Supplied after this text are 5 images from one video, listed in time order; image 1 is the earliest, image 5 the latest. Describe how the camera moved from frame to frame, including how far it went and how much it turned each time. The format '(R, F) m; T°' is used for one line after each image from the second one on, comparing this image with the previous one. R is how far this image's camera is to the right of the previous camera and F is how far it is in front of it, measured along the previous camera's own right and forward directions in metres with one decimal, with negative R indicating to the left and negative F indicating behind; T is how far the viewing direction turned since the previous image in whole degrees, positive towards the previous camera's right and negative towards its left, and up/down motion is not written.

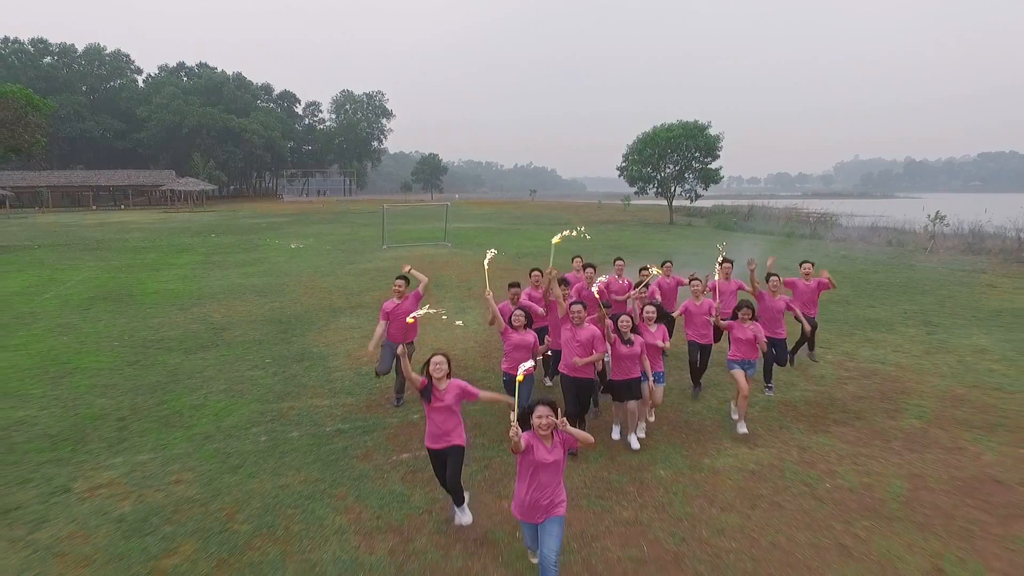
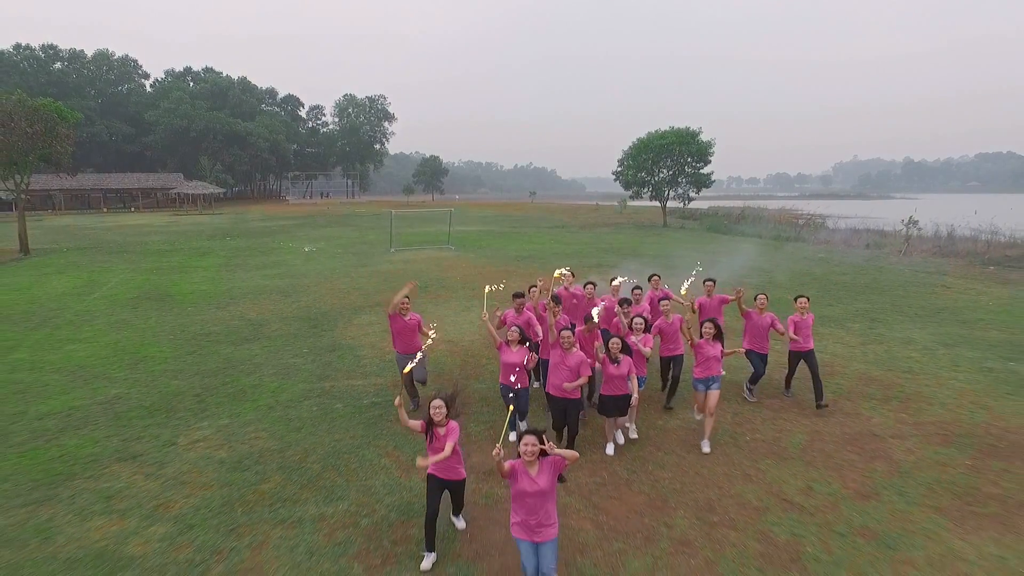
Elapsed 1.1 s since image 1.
(0.0, -1.5) m; 0°
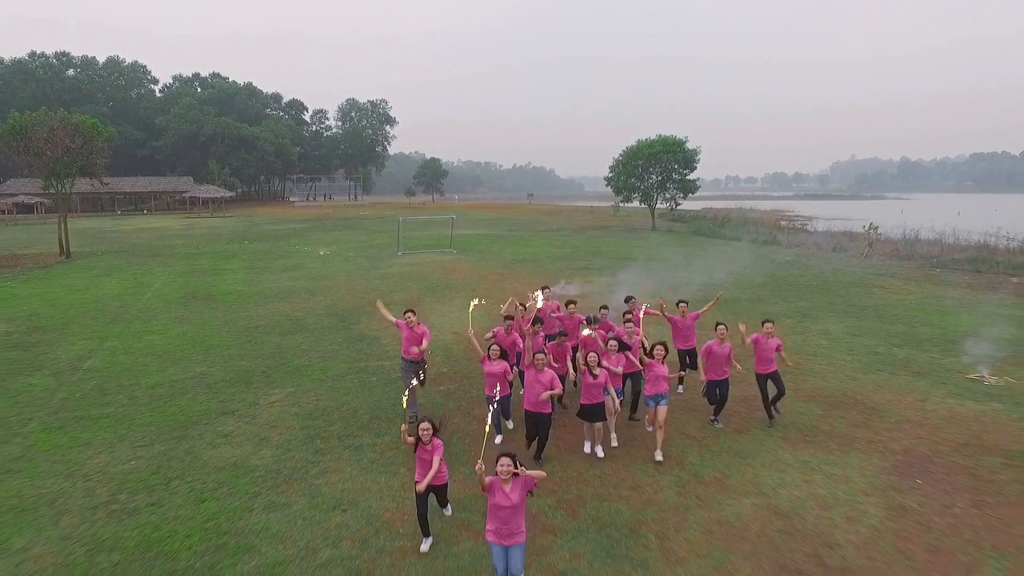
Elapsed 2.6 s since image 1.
(+0.1, -2.3) m; 0°
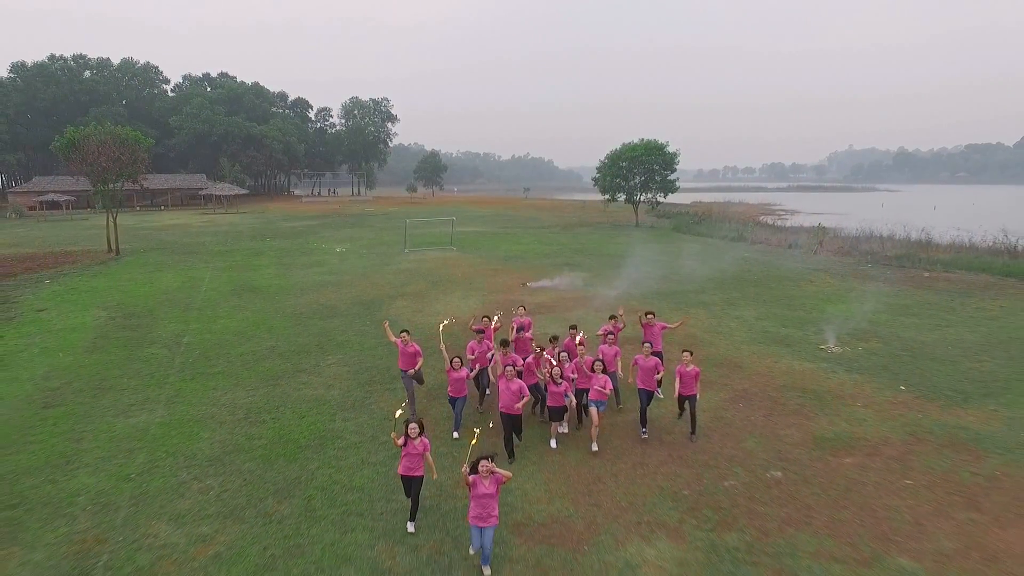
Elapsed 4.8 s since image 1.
(+0.3, -3.7) m; 0°
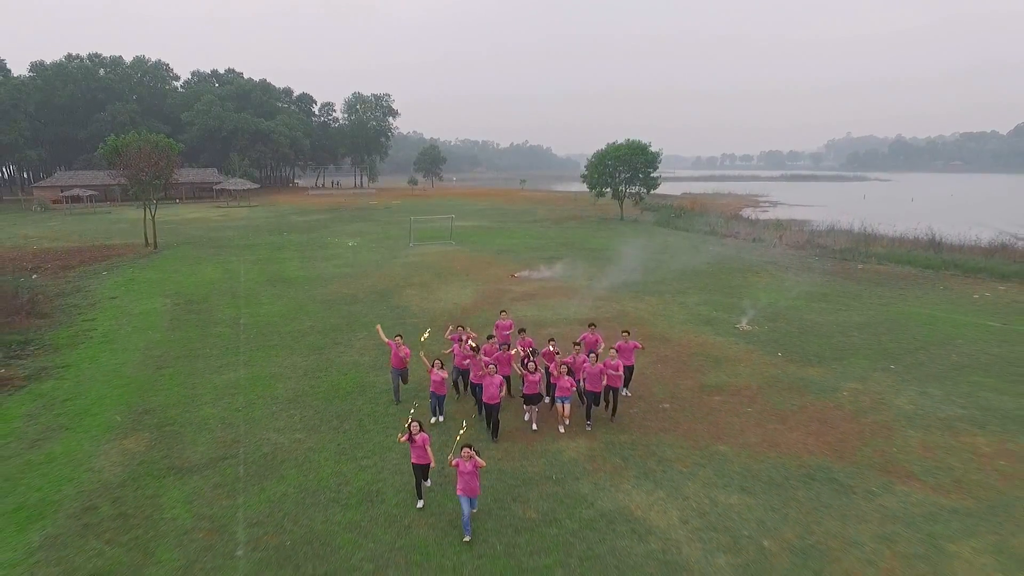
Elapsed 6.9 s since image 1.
(+0.3, -3.8) m; 0°
